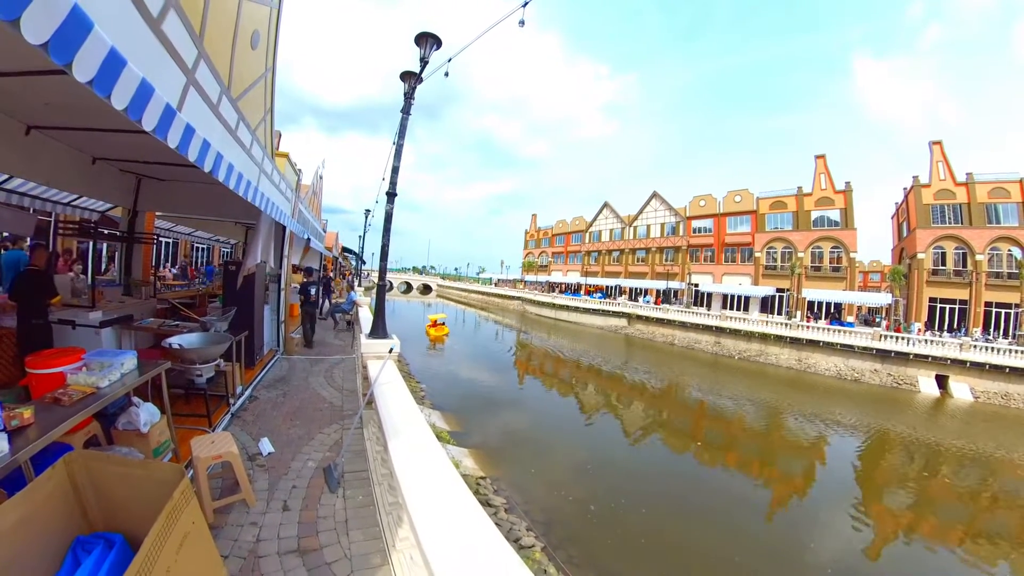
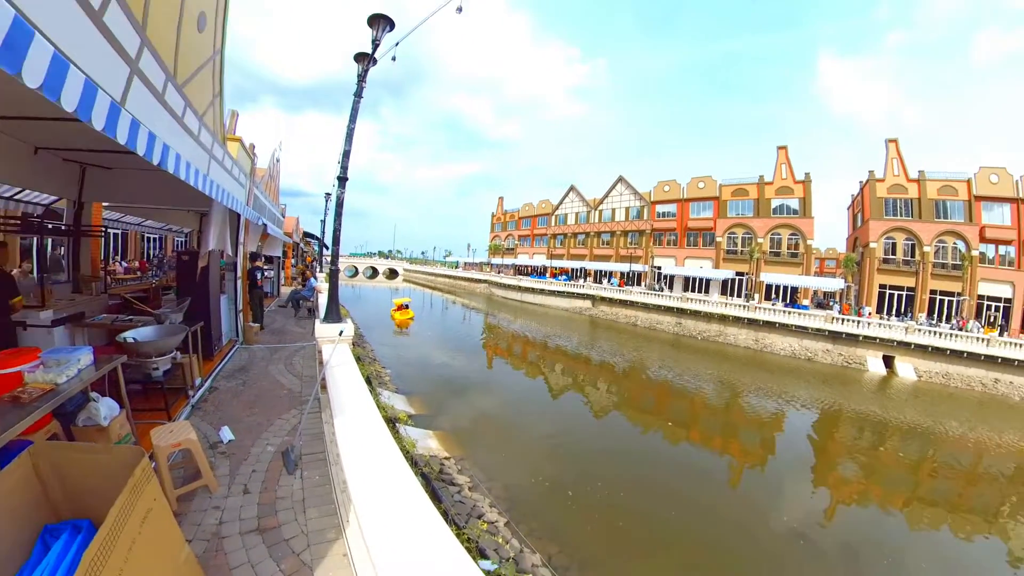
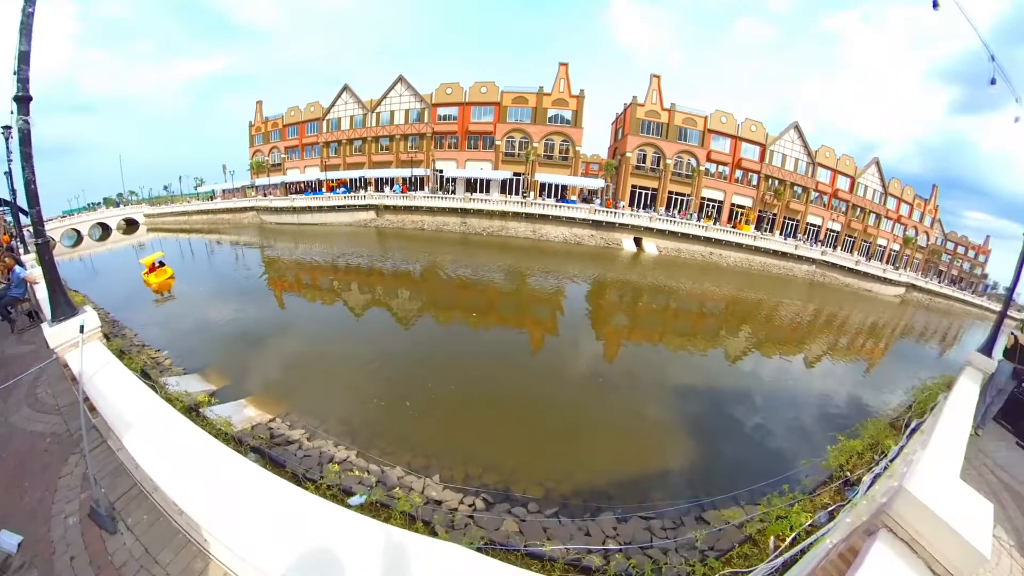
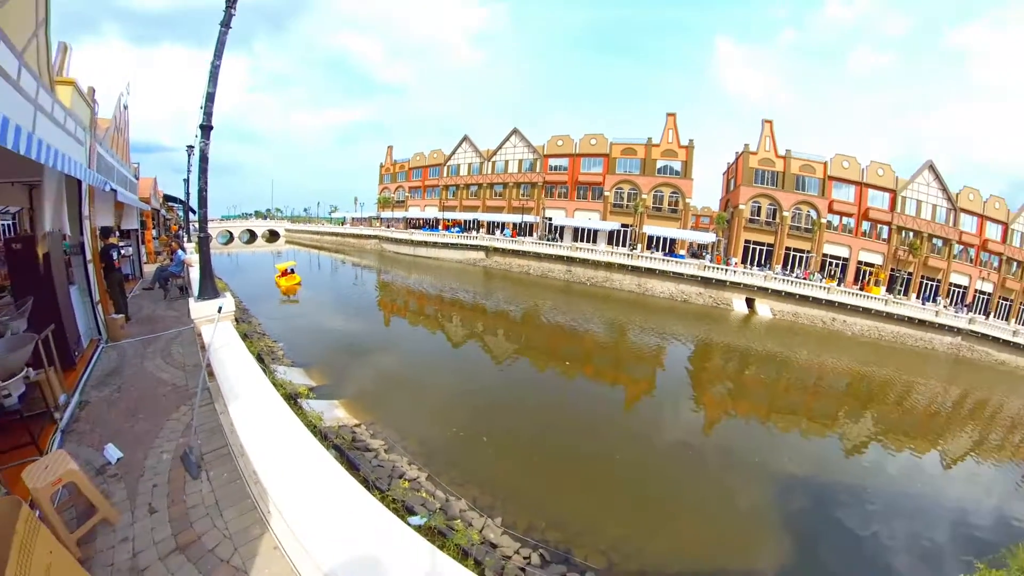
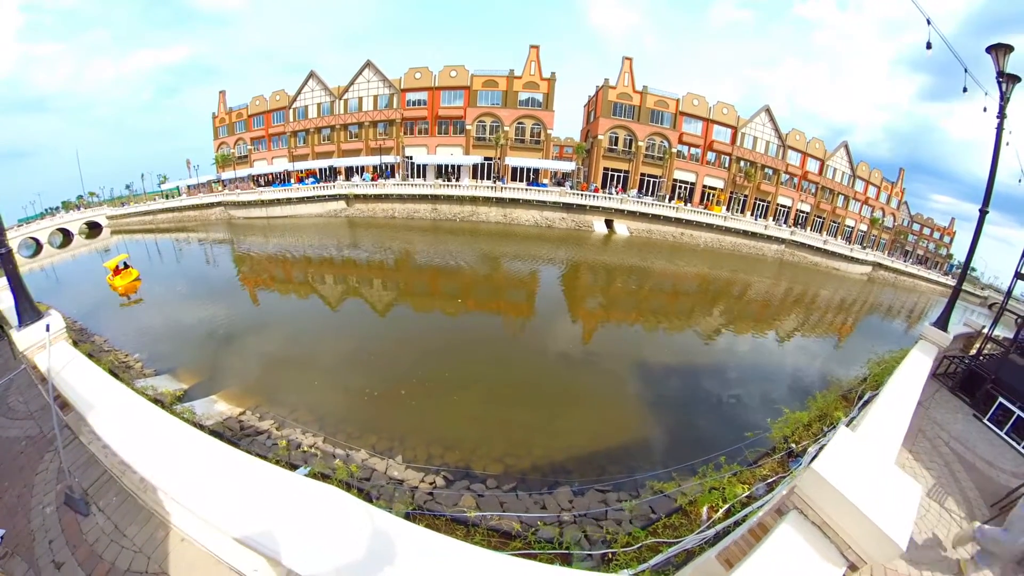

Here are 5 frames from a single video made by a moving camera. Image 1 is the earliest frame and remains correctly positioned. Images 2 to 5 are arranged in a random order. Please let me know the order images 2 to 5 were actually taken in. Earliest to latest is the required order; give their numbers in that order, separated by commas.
2, 4, 3, 5
